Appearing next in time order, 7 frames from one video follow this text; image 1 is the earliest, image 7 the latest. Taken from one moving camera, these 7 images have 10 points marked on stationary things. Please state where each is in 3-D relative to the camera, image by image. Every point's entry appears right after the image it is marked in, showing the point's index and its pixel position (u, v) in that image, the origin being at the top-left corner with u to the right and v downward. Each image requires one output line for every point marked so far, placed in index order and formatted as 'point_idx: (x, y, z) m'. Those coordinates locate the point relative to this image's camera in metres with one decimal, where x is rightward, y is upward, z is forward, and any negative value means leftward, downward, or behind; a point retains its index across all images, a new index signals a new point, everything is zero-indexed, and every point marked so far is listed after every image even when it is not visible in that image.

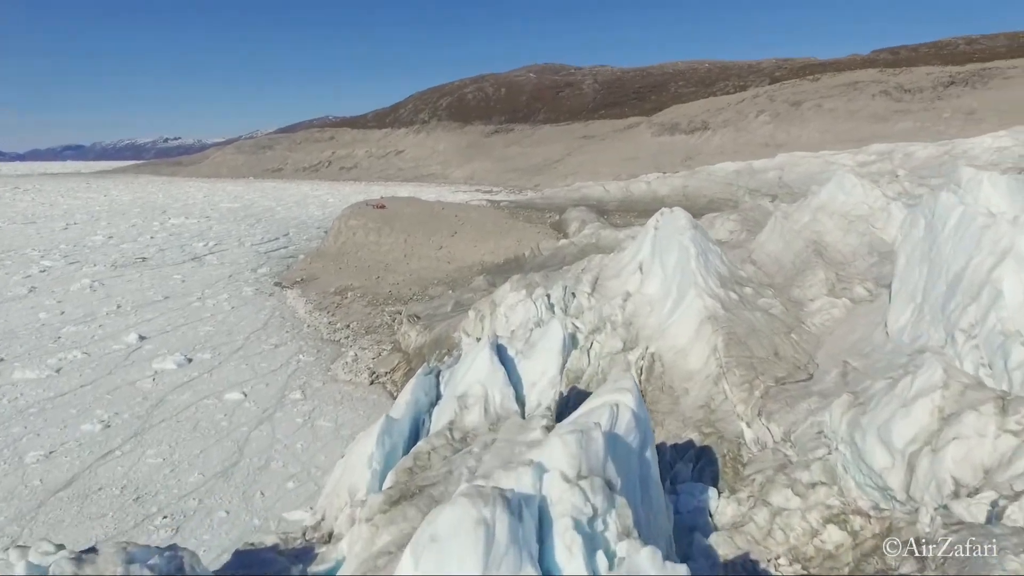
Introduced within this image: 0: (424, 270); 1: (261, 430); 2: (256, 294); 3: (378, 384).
0: (-2.5, +0.5, +18.2) m
1: (-4.4, -2.5, +10.7) m
2: (-7.5, -0.2, +18.5) m
3: (-2.7, -1.9, +12.5) m
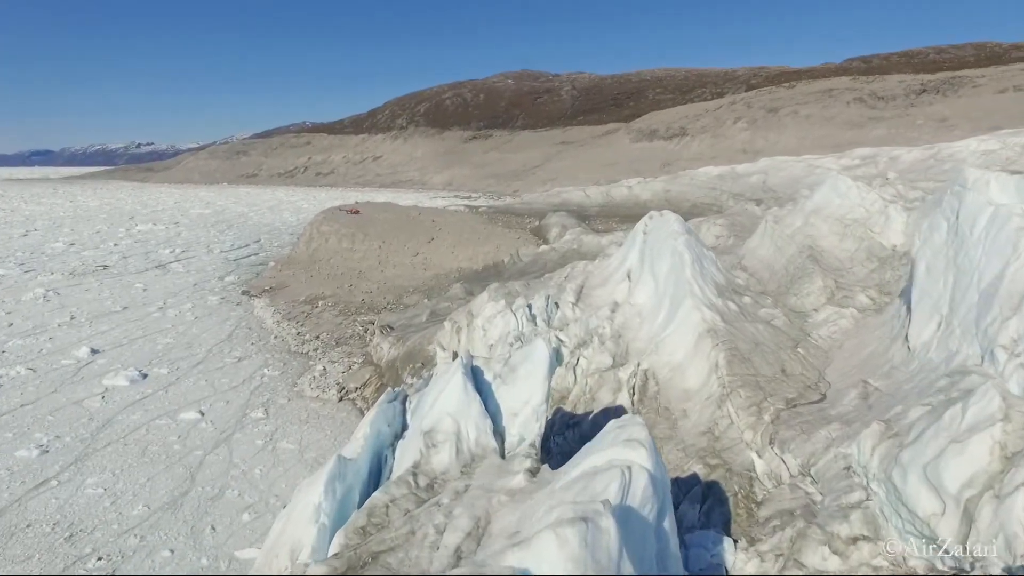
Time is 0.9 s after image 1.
0: (-3.1, +0.3, +17.3) m
1: (-4.7, -2.6, +9.8) m
2: (-8.1, -0.4, +17.5) m
3: (-3.1, -2.1, +11.6) m
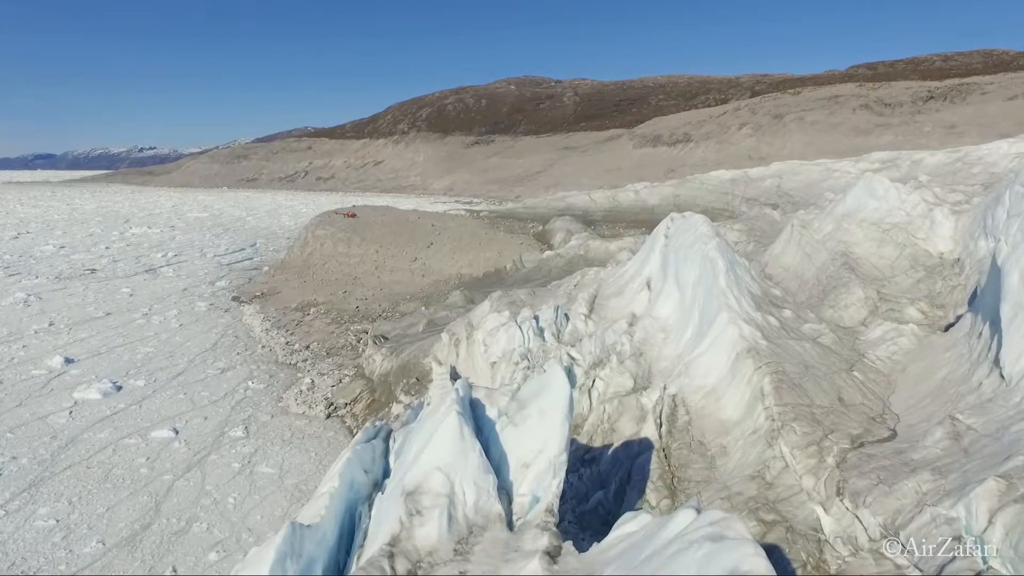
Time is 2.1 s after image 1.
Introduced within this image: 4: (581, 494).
0: (-3.1, +0.1, +16.4) m
1: (-4.6, -2.7, +8.8) m
2: (-8.0, -0.6, +16.6) m
3: (-3.0, -2.2, +10.7) m
4: (+0.6, -1.7, +5.2) m
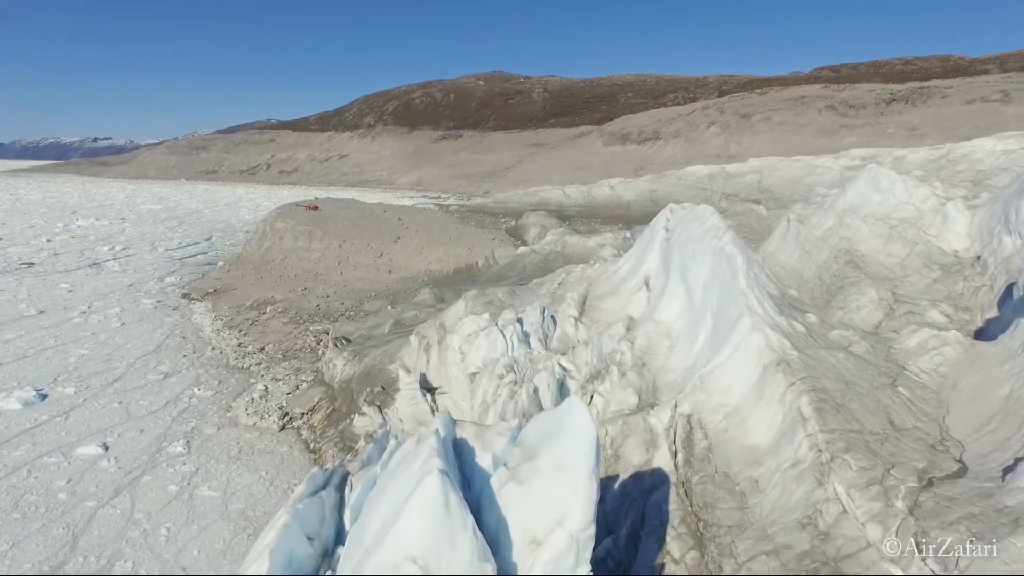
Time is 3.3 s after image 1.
0: (-3.7, +0.2, +15.3) m
1: (-4.9, -2.7, +7.7) m
2: (-8.7, -0.5, +15.2) m
3: (-3.4, -2.2, +9.5) m
4: (+0.5, -1.7, +4.2) m
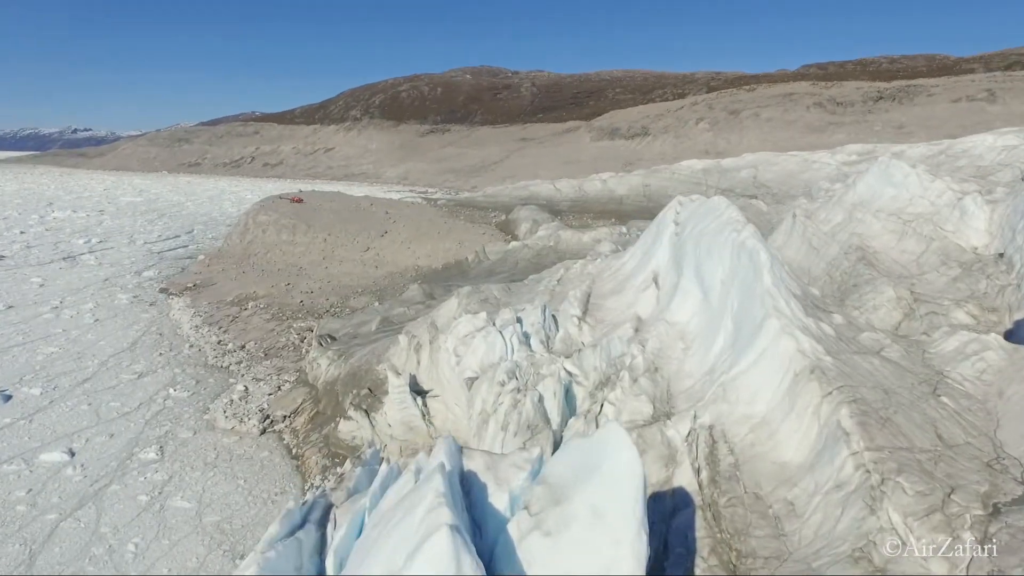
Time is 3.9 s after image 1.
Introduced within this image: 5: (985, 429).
0: (-3.9, +0.3, +14.7) m
1: (-5.0, -2.6, +7.1) m
2: (-8.9, -0.4, +14.5) m
3: (-3.5, -2.1, +9.0) m
4: (+0.5, -1.7, +3.8) m
5: (+3.0, -0.9, +4.0) m
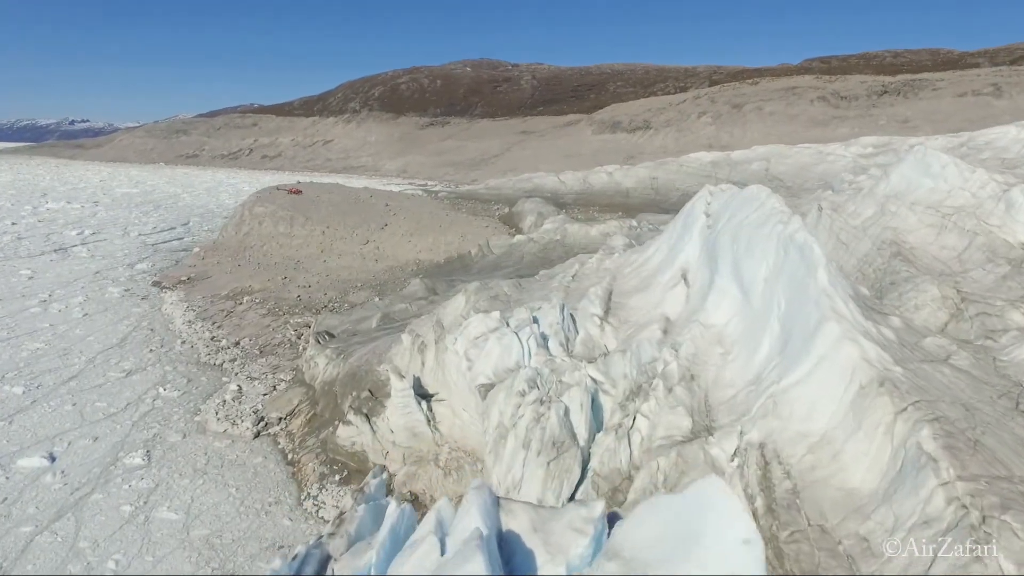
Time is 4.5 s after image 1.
0: (-3.8, +0.4, +14.1) m
1: (-4.8, -2.6, +6.5) m
2: (-8.8, -0.2, +14.0) m
3: (-3.4, -2.1, +8.5) m
4: (+0.7, -1.7, +3.3) m
5: (+3.2, -0.9, +3.5) m
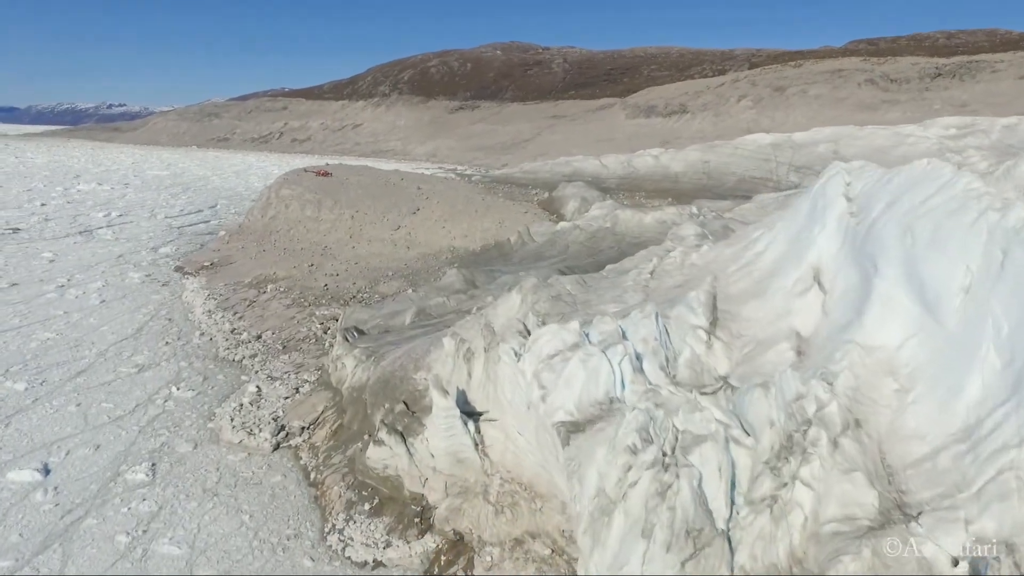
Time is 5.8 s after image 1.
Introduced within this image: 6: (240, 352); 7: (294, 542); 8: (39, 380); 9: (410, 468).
0: (-2.9, +0.6, +13.0) m
1: (-4.3, -2.5, +5.5) m
2: (-7.9, +0.1, +13.1) m
3: (-2.7, -2.0, +7.4) m
4: (+1.1, -1.8, +2.0) m
5: (+3.7, -1.0, +2.1) m
6: (-4.4, -1.0, +10.1) m
7: (-2.1, -2.4, +5.9) m
8: (-7.0, -1.4, +9.2) m
9: (-1.0, -1.8, +6.1) m
